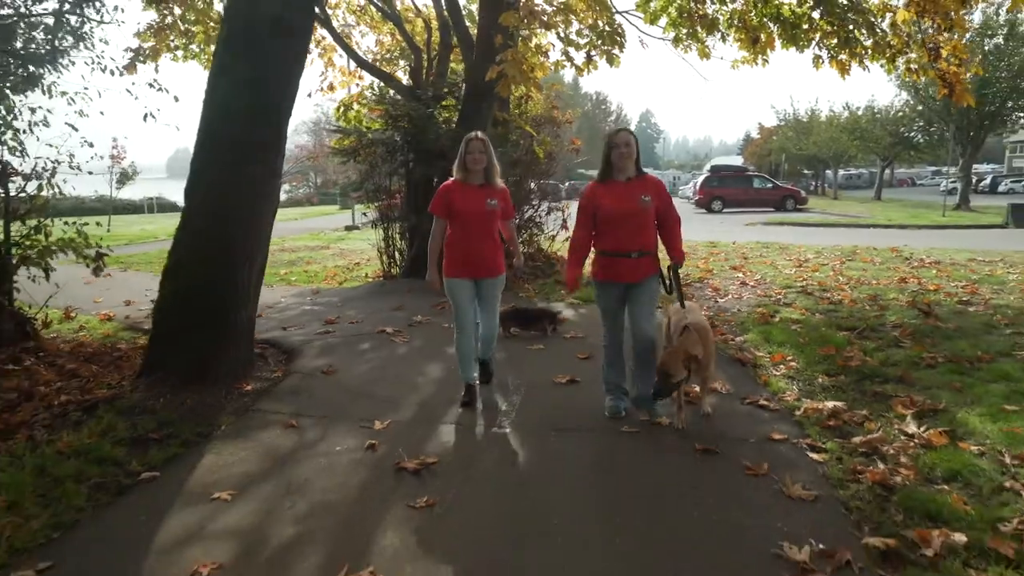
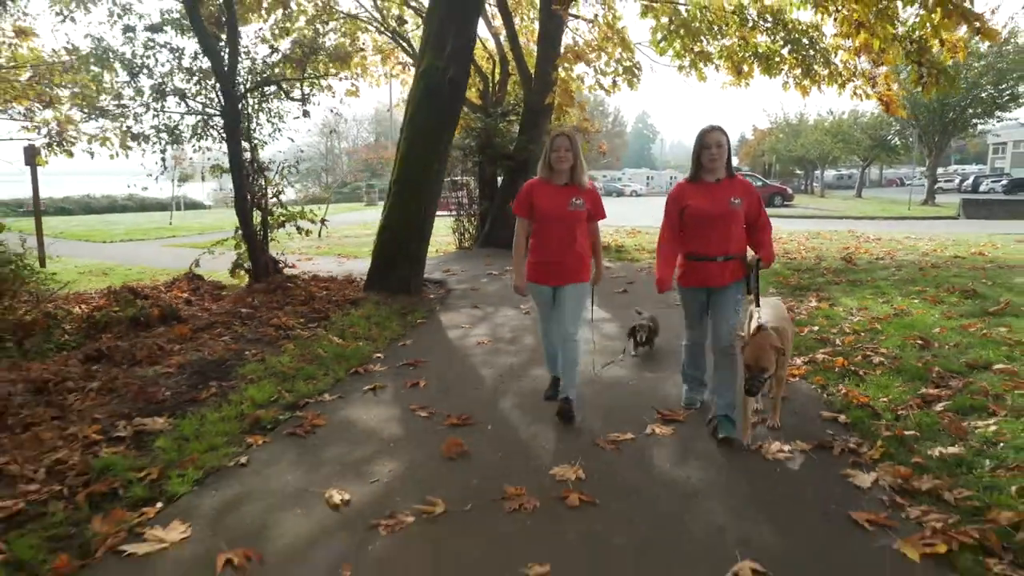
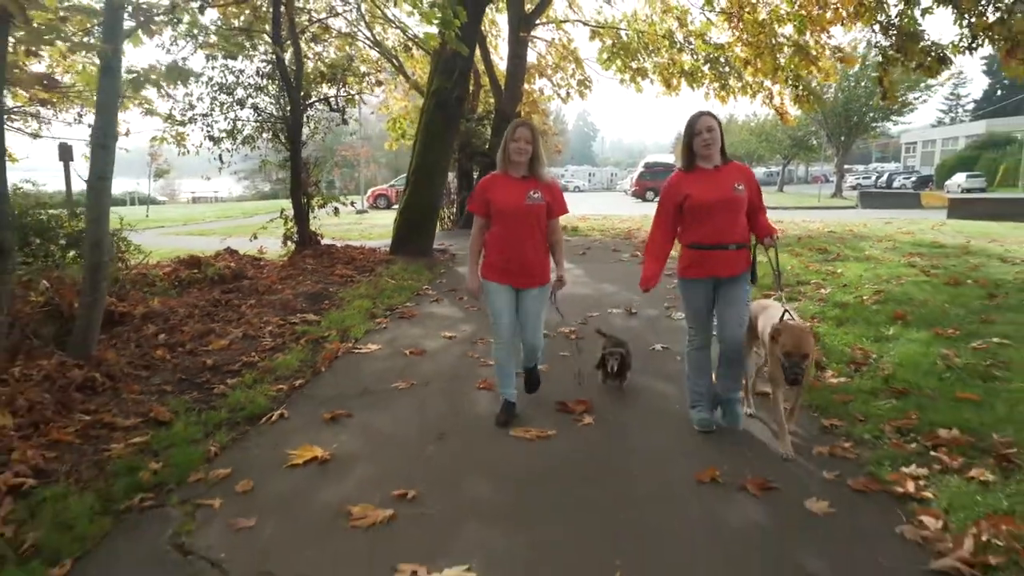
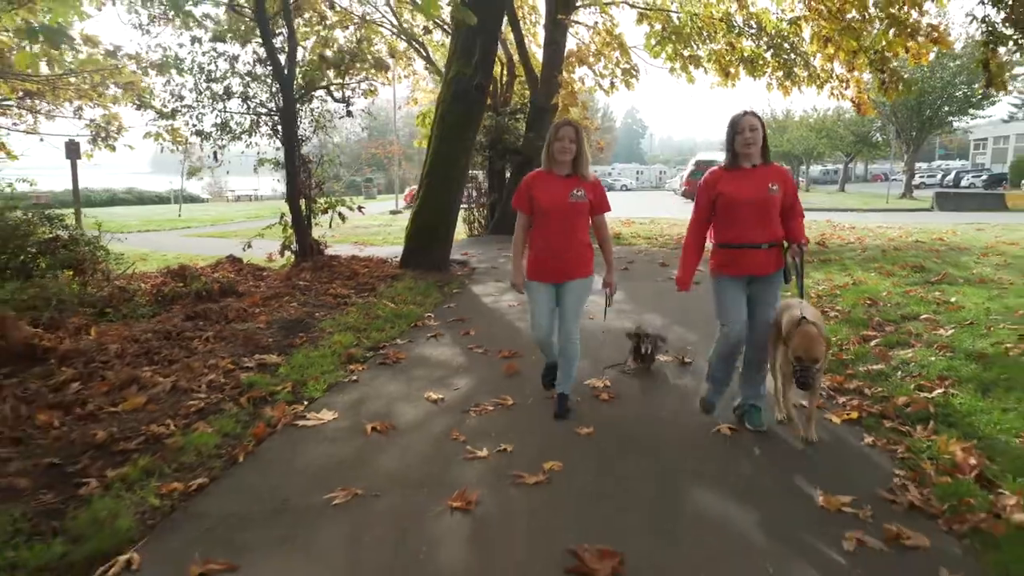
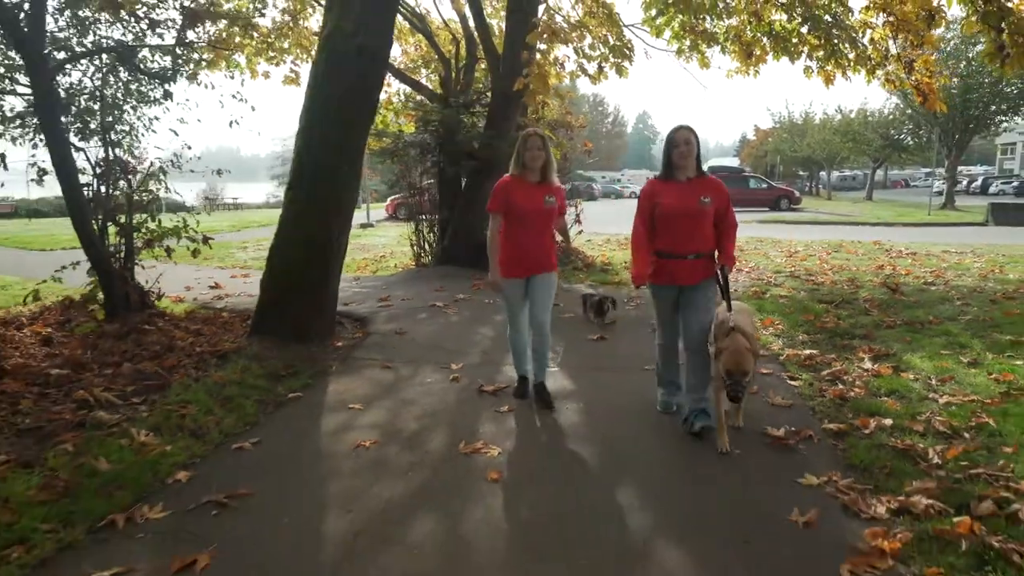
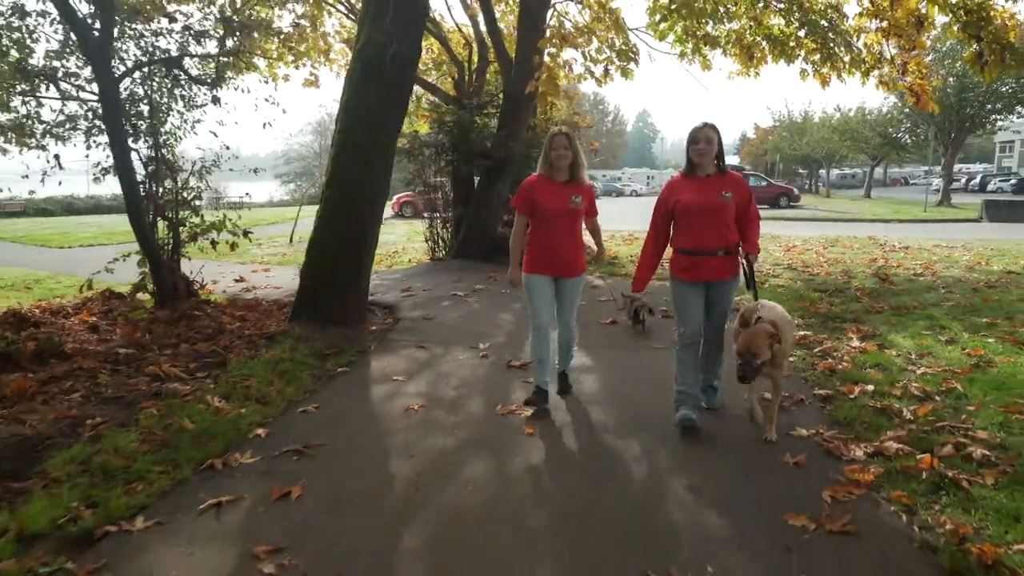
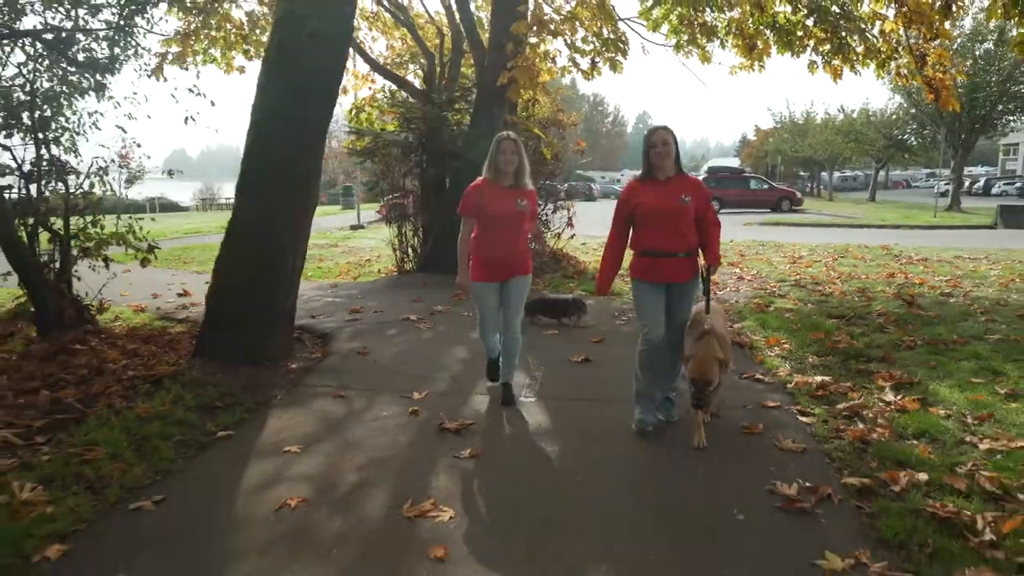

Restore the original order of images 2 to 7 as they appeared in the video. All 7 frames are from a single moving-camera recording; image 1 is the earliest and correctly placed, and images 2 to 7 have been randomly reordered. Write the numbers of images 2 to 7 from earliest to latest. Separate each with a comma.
7, 5, 6, 2, 4, 3
